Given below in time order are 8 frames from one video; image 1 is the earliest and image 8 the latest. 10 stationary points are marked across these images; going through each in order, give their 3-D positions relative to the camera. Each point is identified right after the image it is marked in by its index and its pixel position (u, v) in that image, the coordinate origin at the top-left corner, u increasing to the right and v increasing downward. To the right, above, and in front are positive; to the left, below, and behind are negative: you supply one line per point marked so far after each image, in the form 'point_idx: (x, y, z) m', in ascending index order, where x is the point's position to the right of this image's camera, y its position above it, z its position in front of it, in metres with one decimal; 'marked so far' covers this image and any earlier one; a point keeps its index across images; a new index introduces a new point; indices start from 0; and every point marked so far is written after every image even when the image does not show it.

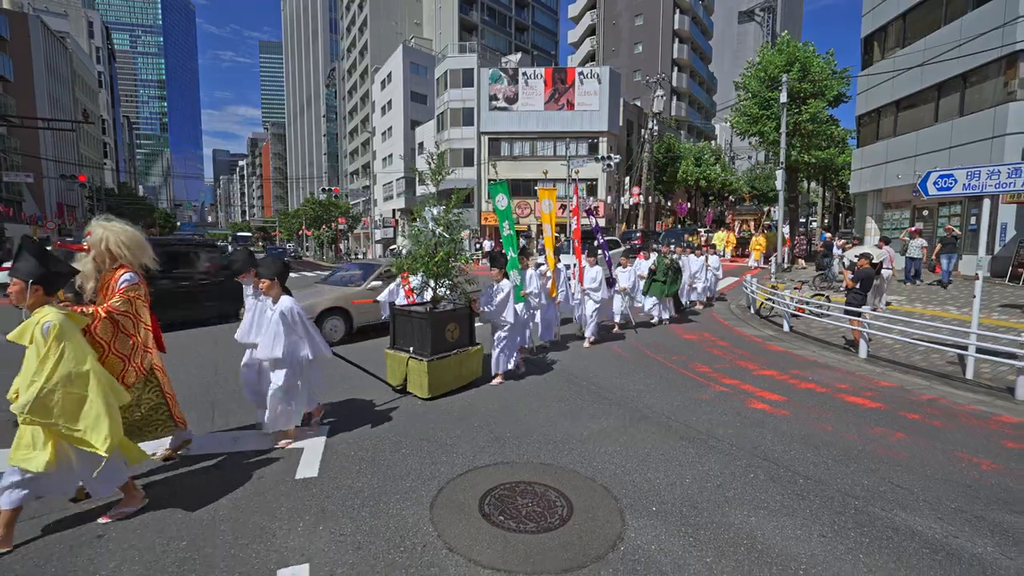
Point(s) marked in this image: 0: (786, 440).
0: (+2.6, -1.4, +4.5) m
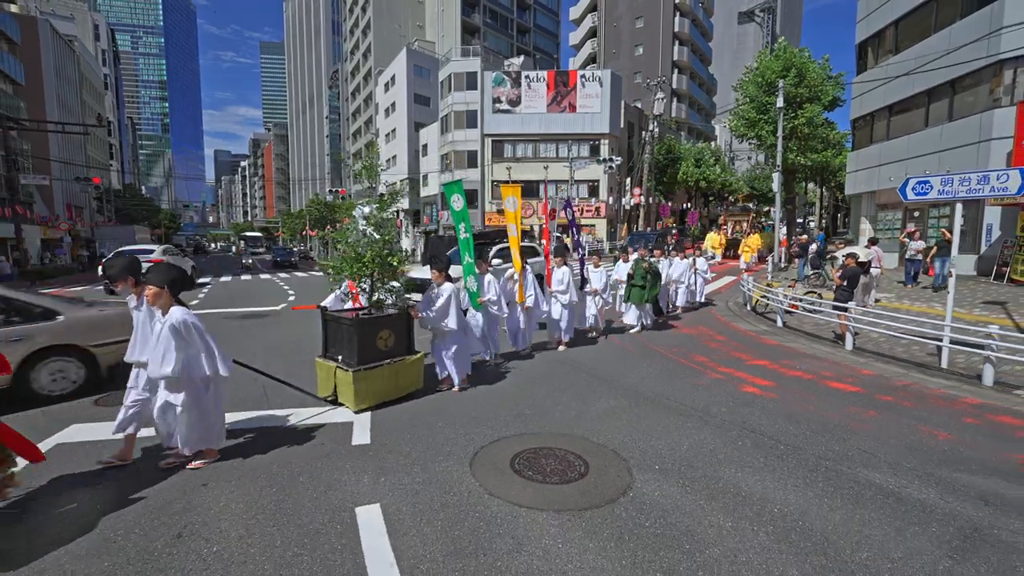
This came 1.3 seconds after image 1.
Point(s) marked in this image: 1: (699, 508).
0: (+2.8, -1.4, +5.1) m
1: (+1.3, -1.5, +3.3) m
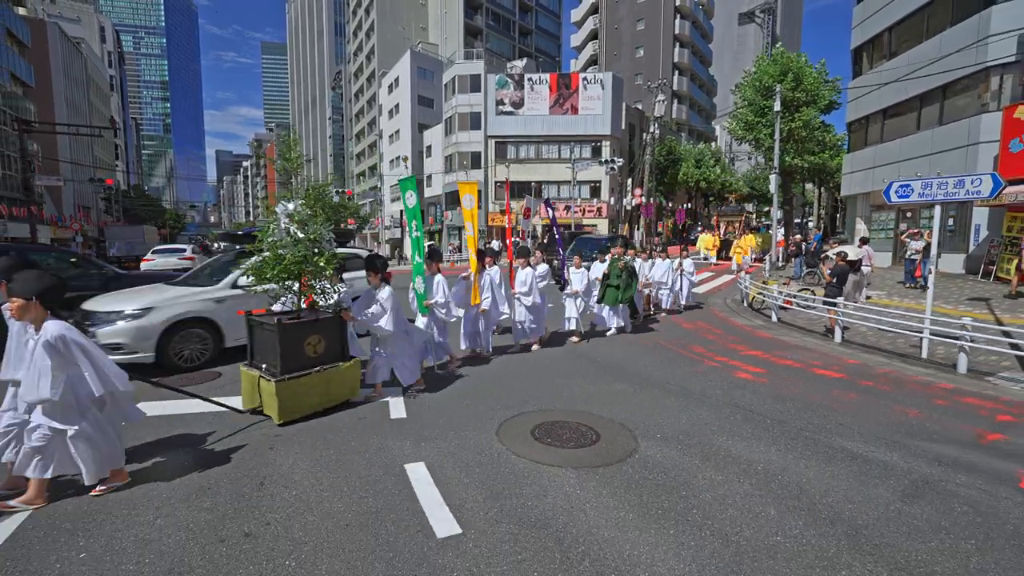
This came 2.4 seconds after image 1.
0: (+3.0, -1.3, +5.7) m
1: (+1.5, -1.4, +3.9) m
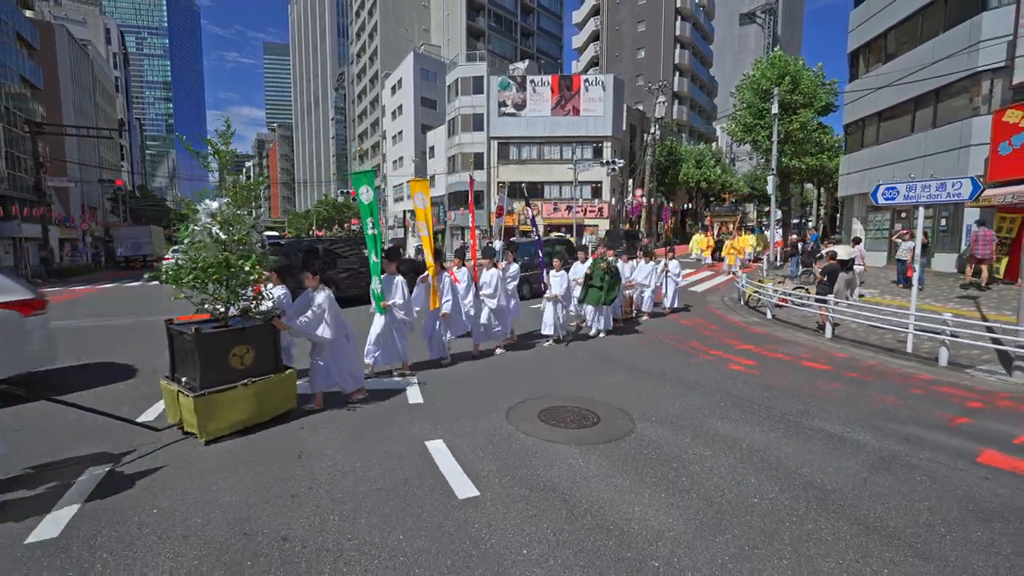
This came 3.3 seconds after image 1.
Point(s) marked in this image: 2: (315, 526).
0: (+3.1, -1.3, +6.1) m
1: (+1.6, -1.4, +4.3) m
2: (-1.2, -1.5, +3.0) m
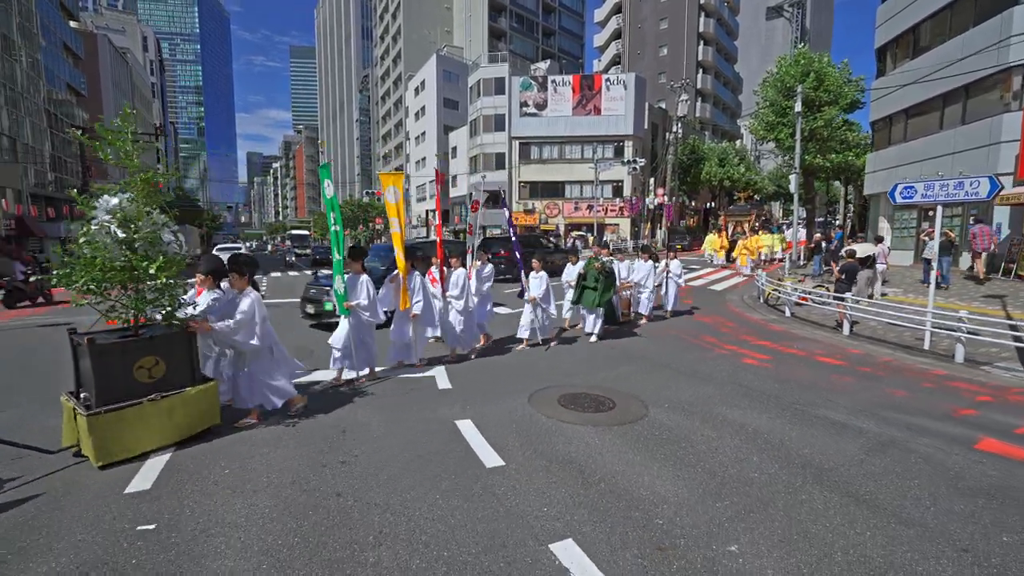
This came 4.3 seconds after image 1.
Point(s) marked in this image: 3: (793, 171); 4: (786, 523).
0: (+3.4, -1.2, +6.4) m
1: (+1.8, -1.4, +4.6) m
2: (-1.1, -1.4, +3.5) m
3: (+11.3, +4.7, +19.1) m
4: (+1.7, -1.5, +3.0) m
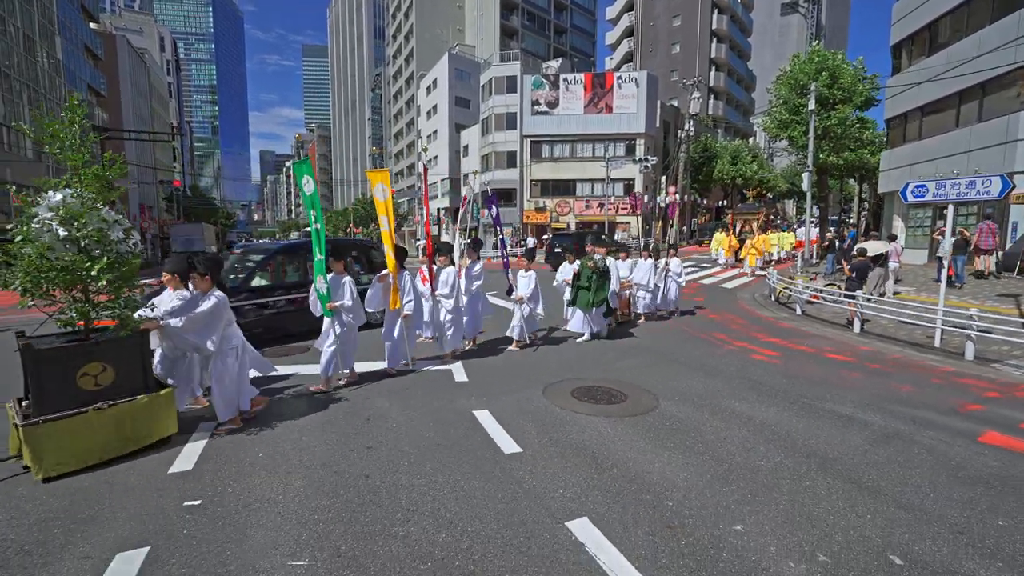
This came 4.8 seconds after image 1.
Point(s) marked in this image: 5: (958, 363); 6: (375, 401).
0: (+3.6, -1.2, +6.5) m
1: (+1.9, -1.3, +4.8) m
2: (-1.0, -1.4, +3.7) m
3: (+11.8, +4.8, +19.1) m
4: (+1.9, -1.5, +3.2) m
5: (+7.0, -1.2, +7.5) m
6: (-1.5, -1.2, +5.3) m
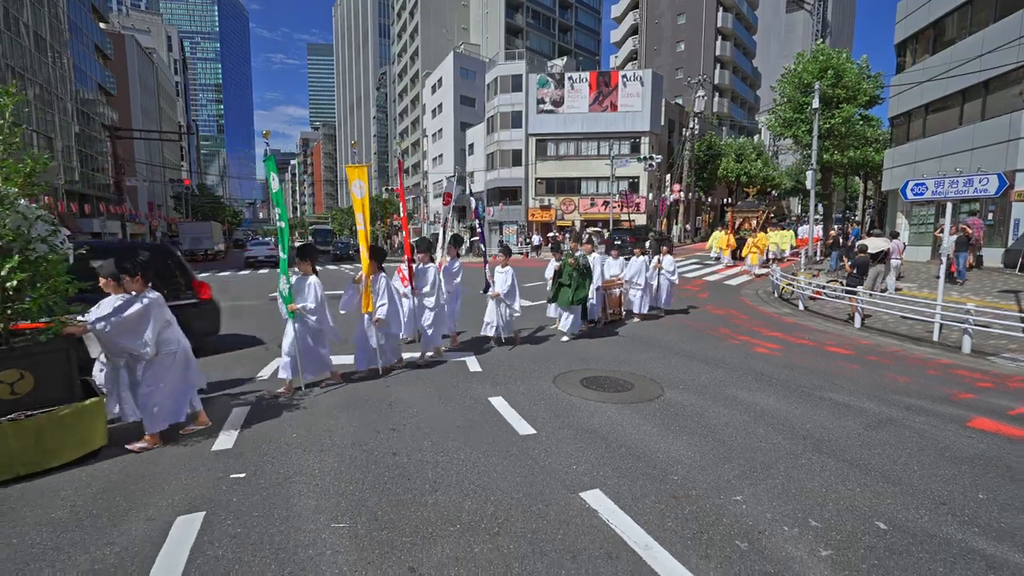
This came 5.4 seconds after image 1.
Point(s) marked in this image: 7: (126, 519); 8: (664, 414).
0: (+3.7, -1.1, +6.8) m
1: (+2.1, -1.2, +5.1) m
2: (-0.8, -1.3, +4.0) m
3: (+12.1, +4.9, +19.2) m
4: (+2.0, -1.4, +3.5) m
5: (+7.2, -1.1, +7.7) m
6: (-1.3, -1.2, +5.6) m
7: (-2.4, -1.4, +3.0) m
8: (+1.5, -1.3, +4.8) m
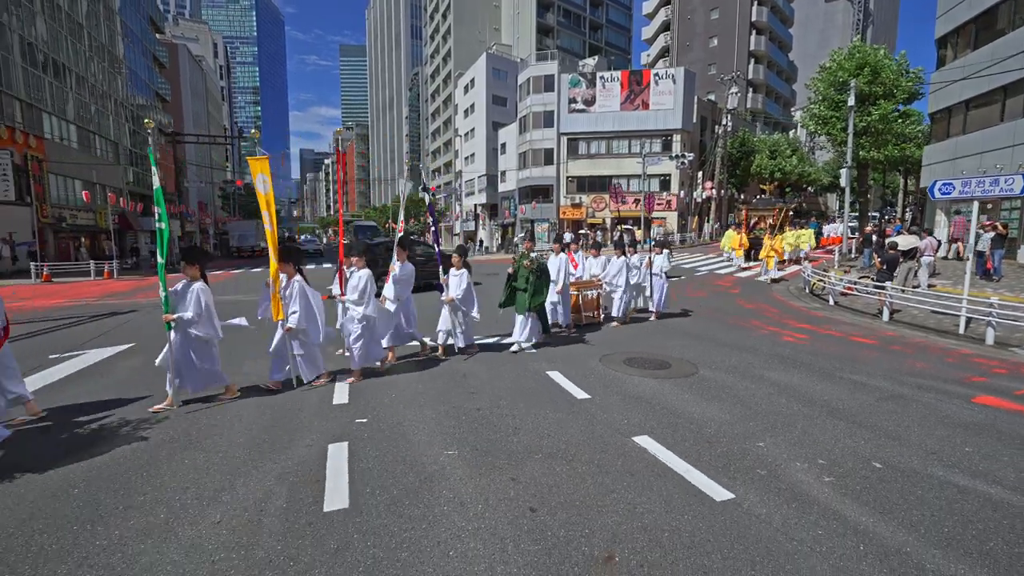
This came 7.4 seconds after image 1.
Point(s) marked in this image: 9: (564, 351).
0: (+4.5, -1.0, +7.5) m
1: (+2.8, -1.1, +5.8) m
2: (-0.2, -1.2, +4.9) m
3: (+13.6, +5.0, +19.4) m
4: (+2.6, -1.3, +4.2) m
5: (+8.0, -1.0, +8.2) m
6: (-0.6, -1.0, +6.5) m
7: (-1.9, -1.3, +4.0) m
8: (+2.2, -1.2, +5.6) m
9: (+0.7, -1.0, +7.2) m
